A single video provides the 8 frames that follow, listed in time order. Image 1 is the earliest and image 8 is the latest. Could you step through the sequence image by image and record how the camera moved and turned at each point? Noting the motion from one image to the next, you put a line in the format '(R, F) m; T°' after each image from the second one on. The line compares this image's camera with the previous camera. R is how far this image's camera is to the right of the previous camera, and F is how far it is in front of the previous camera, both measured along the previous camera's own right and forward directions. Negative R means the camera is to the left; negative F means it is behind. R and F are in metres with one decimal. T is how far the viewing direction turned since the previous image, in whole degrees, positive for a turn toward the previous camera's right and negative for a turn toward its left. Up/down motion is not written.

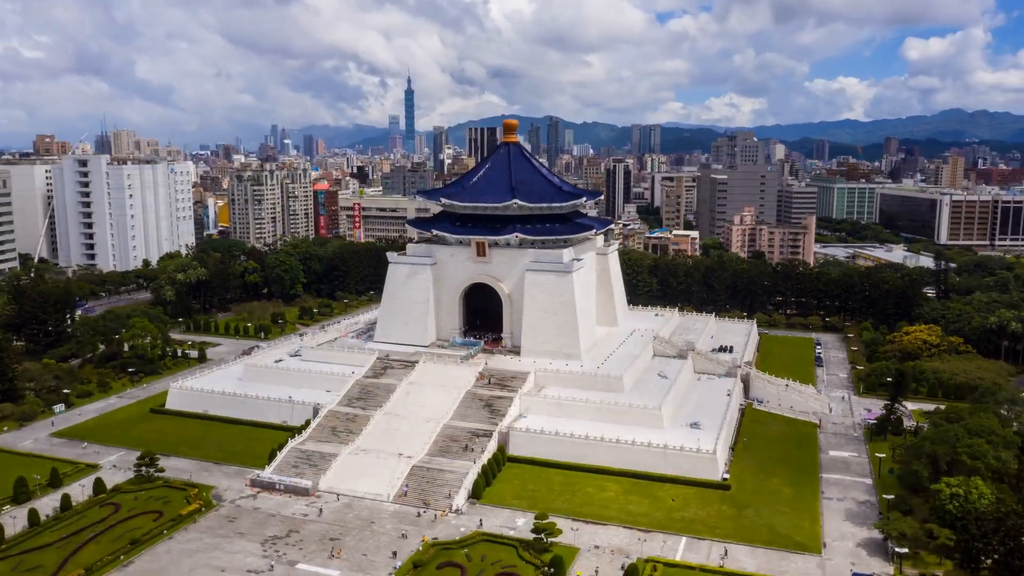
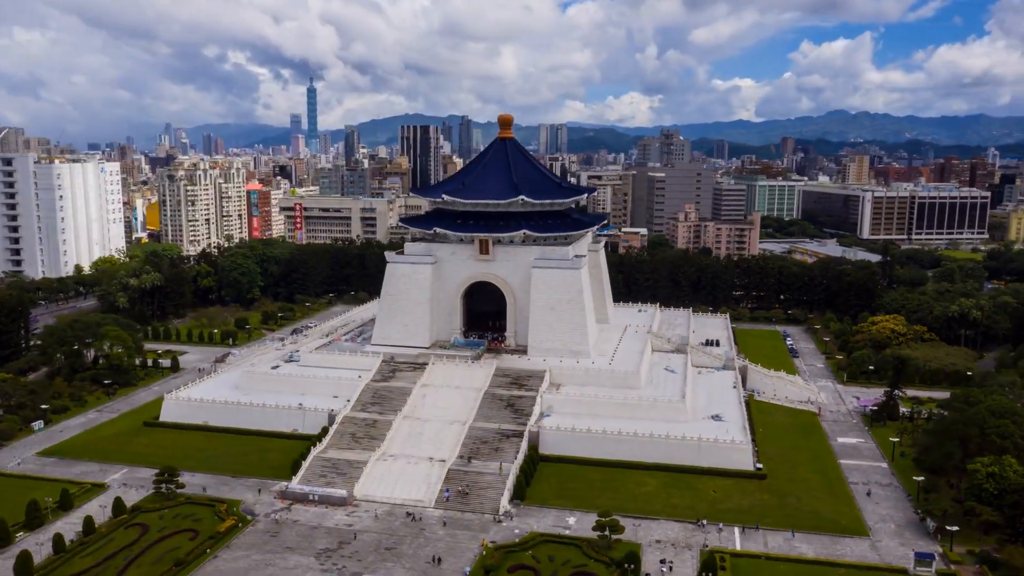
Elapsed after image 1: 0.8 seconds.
(-4.2, +0.5) m; +7°
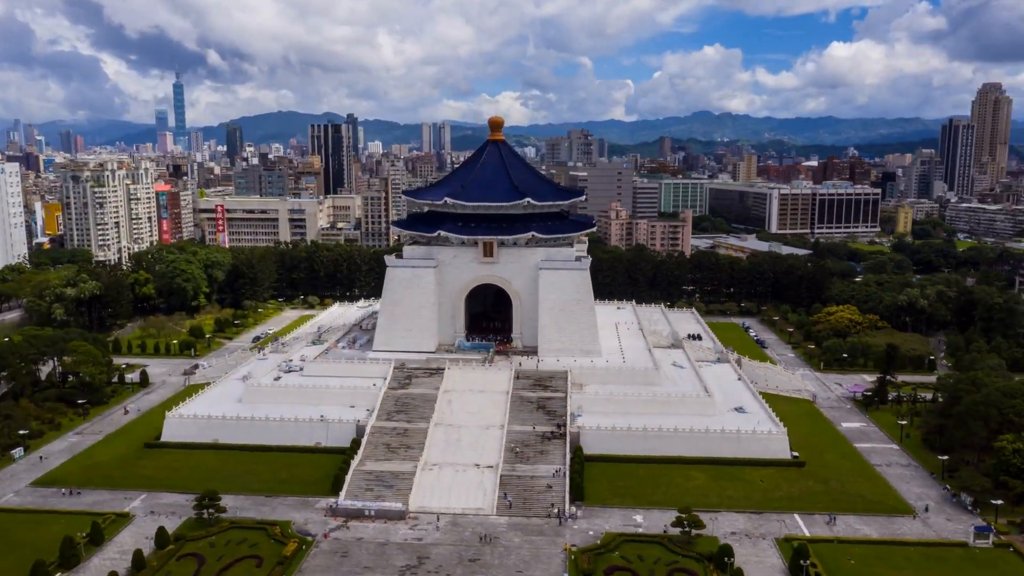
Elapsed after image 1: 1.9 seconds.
(-5.4, +0.8) m; +9°
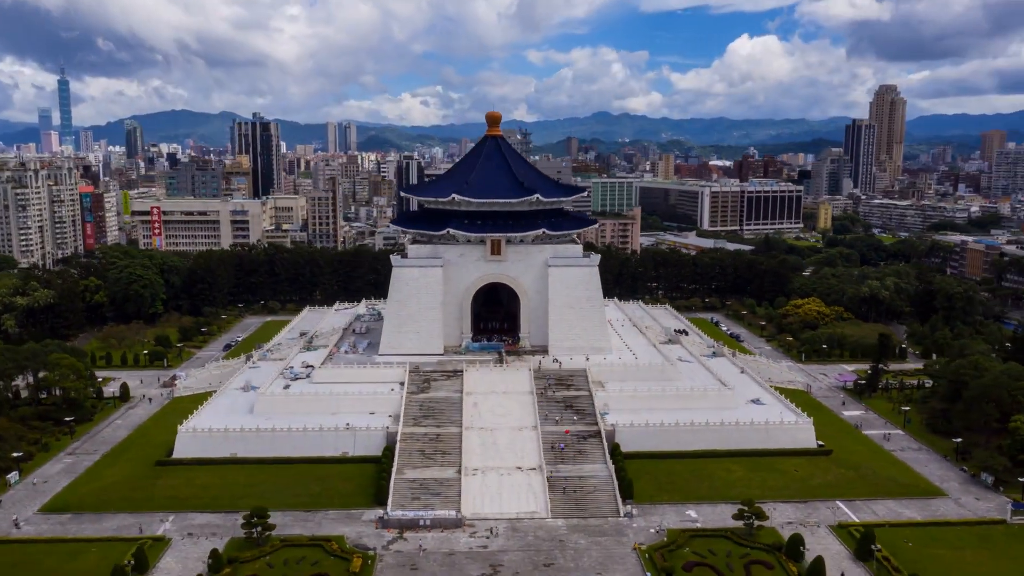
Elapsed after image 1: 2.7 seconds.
(-4.3, +0.6) m; +7°
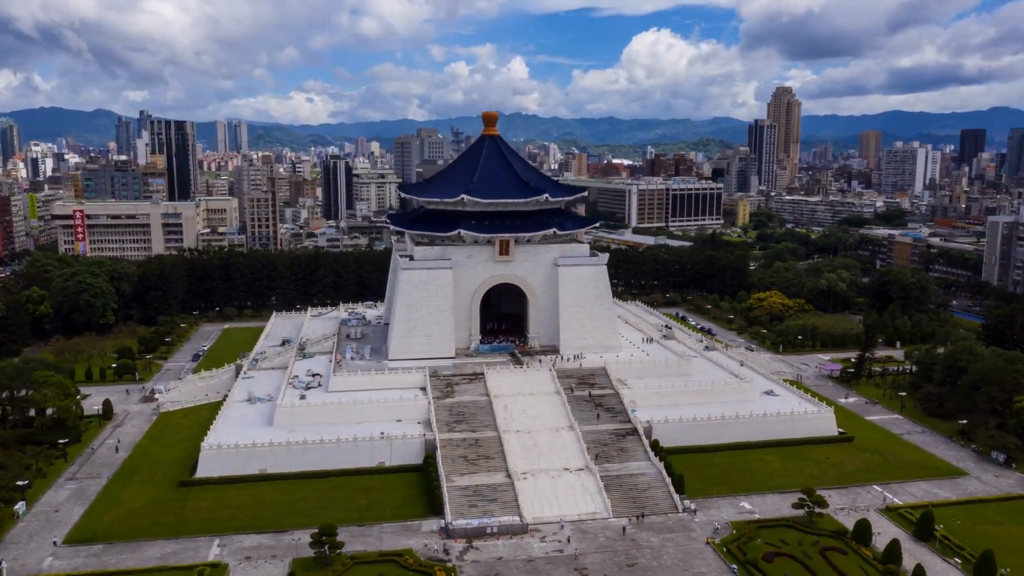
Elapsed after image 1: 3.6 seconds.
(-4.7, +0.7) m; +7°
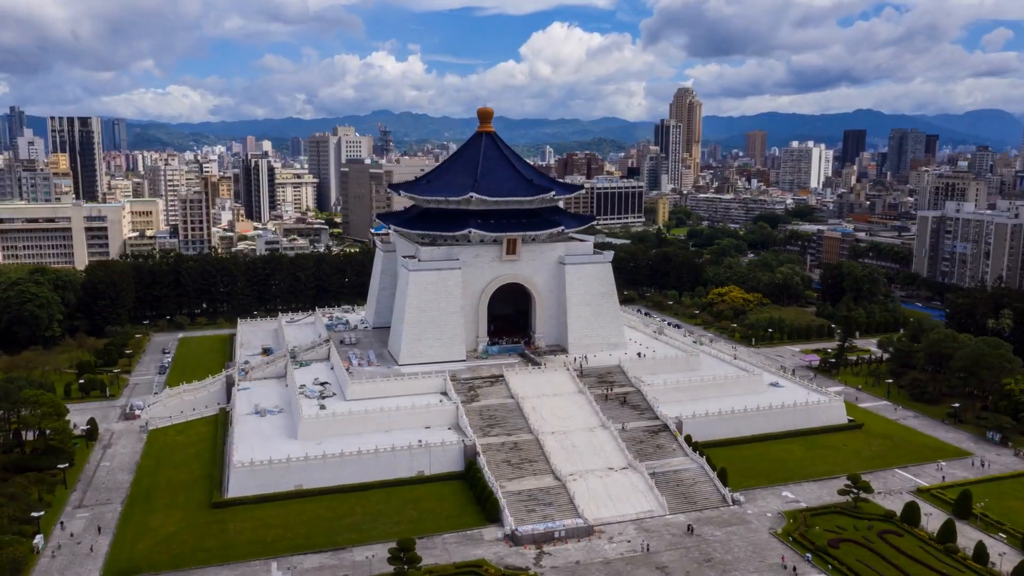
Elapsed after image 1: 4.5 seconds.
(-4.7, +0.7) m; +8°
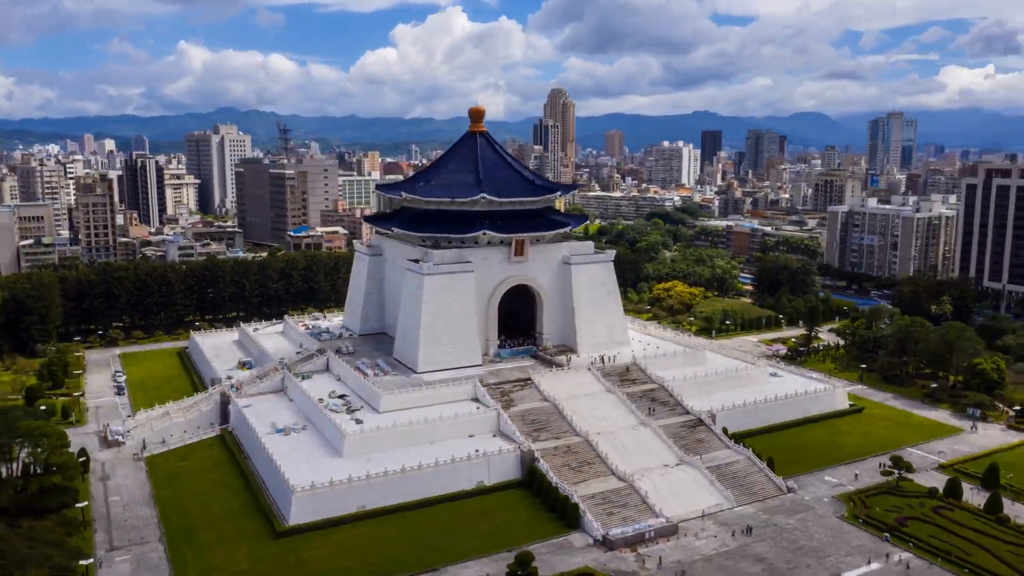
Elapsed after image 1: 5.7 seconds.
(-6.1, +1.1) m; +10°
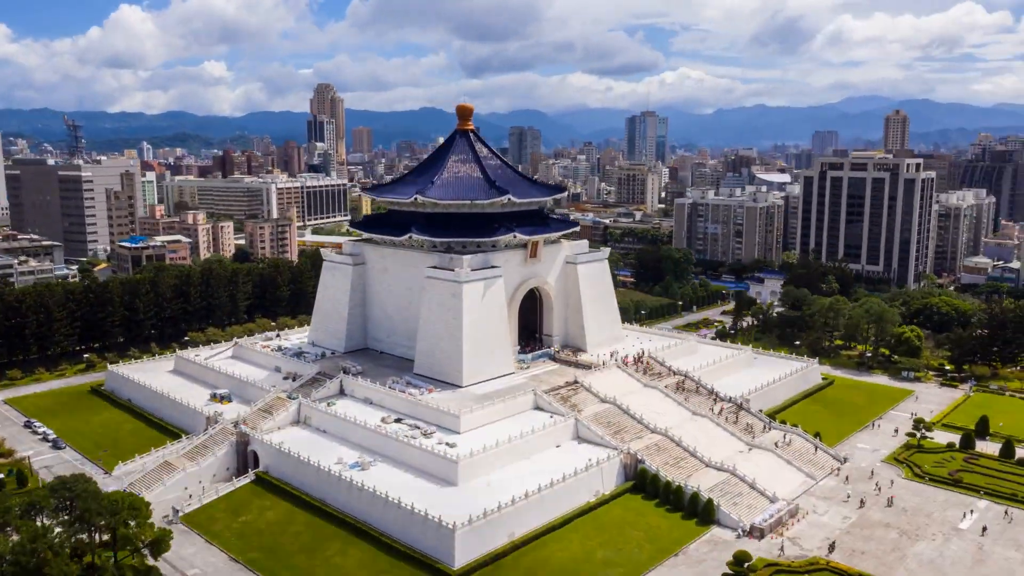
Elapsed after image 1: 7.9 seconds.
(-10.6, +2.7) m; +19°
